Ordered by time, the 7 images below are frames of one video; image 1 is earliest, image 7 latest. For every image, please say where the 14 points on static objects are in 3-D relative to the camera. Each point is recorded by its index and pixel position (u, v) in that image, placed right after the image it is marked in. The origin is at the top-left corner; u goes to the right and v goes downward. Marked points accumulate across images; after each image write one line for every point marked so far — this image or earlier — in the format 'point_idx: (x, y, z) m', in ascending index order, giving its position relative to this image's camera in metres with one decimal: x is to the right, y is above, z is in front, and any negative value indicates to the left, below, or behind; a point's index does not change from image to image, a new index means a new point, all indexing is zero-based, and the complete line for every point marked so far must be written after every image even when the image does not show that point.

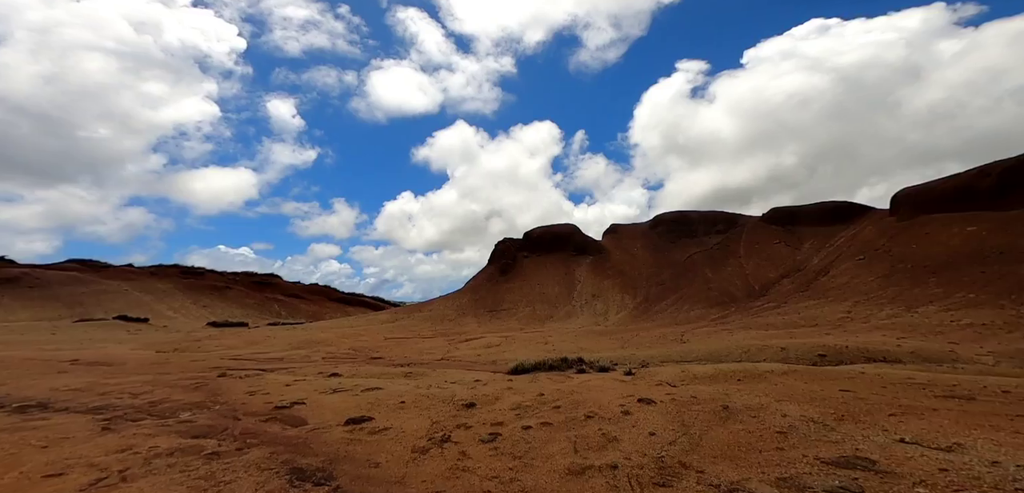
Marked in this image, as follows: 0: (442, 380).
0: (-1.4, -2.7, +9.8) m
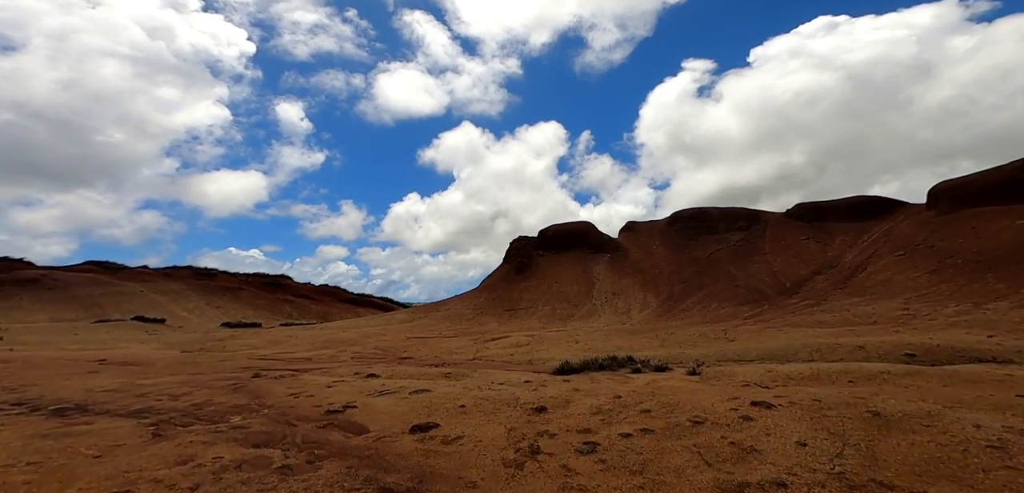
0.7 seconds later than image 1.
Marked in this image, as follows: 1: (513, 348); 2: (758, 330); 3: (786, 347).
0: (-0.4, -2.6, +9.3) m
1: (+0.1, -4.1, +19.3) m
2: (+7.6, -2.6, +14.7) m
3: (+5.7, -2.1, +9.9) m
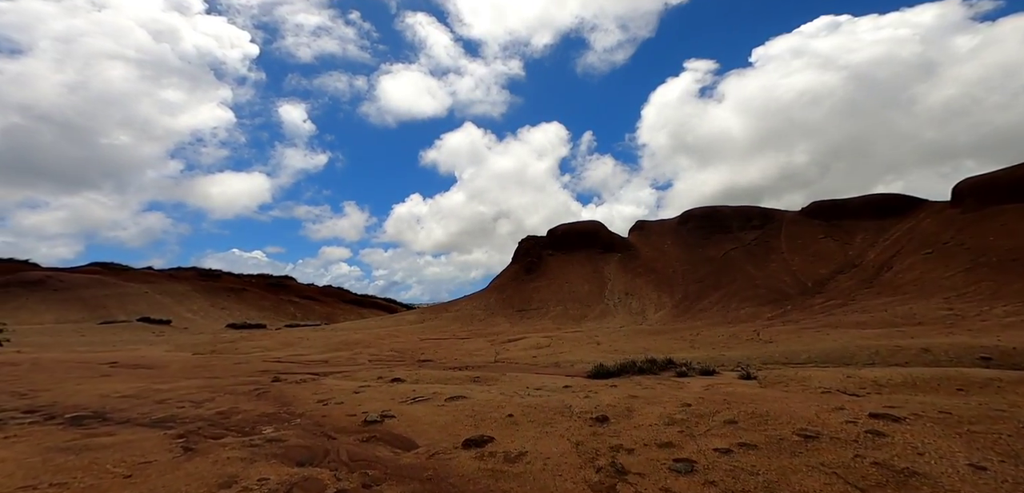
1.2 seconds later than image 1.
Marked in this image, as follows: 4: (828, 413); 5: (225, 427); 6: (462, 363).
0: (+0.3, -2.6, +8.9) m
1: (+0.9, -4.0, +18.8) m
2: (+8.3, -2.5, +14.2) m
3: (+6.4, -2.0, +9.4) m
4: (+2.5, -1.3, +3.9) m
5: (-3.7, -2.3, +6.1) m
6: (-1.7, -3.9, +15.9) m
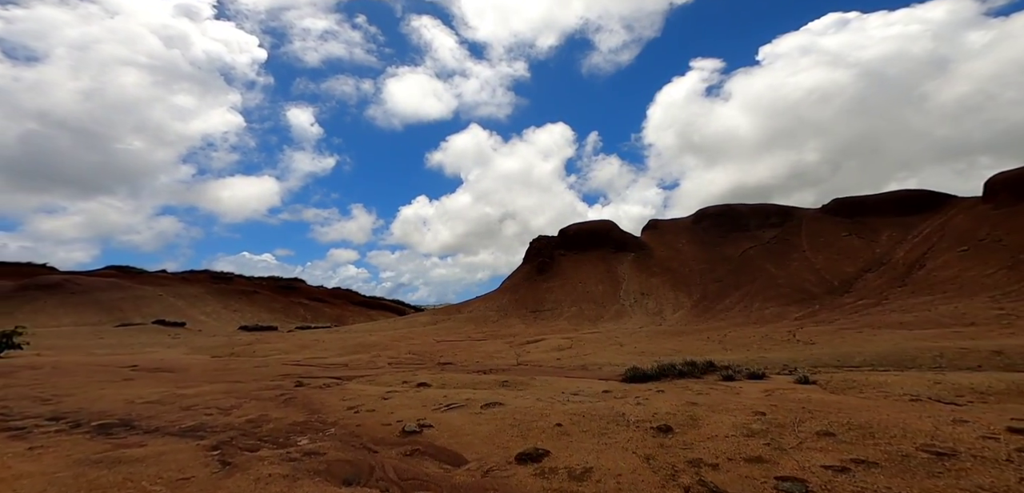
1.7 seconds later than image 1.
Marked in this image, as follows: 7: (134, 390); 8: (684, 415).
0: (+0.9, -2.6, +8.4) m
1: (+1.7, -4.0, +18.4) m
2: (+9.0, -2.4, +13.6) m
3: (+7.0, -1.9, +8.9) m
4: (+3.1, -1.3, +3.4) m
5: (-3.1, -2.3, +5.8) m
6: (-0.9, -3.9, +15.5) m
7: (-7.9, -3.0, +10.1) m
8: (+1.8, -1.8, +5.2) m
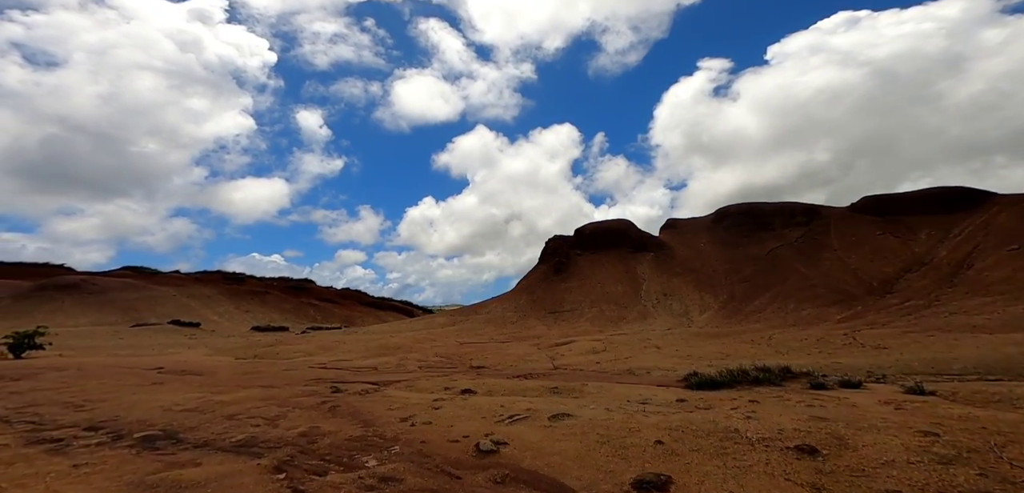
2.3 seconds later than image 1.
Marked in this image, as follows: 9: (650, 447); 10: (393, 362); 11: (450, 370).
0: (+2.0, -2.5, +7.8) m
1: (+2.9, -4.0, +17.7) m
2: (+10.2, -2.4, +12.8) m
3: (+8.1, -1.9, +8.1) m
4: (+4.0, -1.2, +2.7) m
5: (-2.1, -2.2, +5.2) m
6: (+0.3, -3.8, +14.9) m
7: (-6.8, -3.0, +9.6) m
8: (+2.8, -1.8, +4.5) m
9: (+1.4, -2.1, +4.9) m
10: (-4.5, -4.3, +18.1) m
11: (-2.0, -4.0, +15.4) m
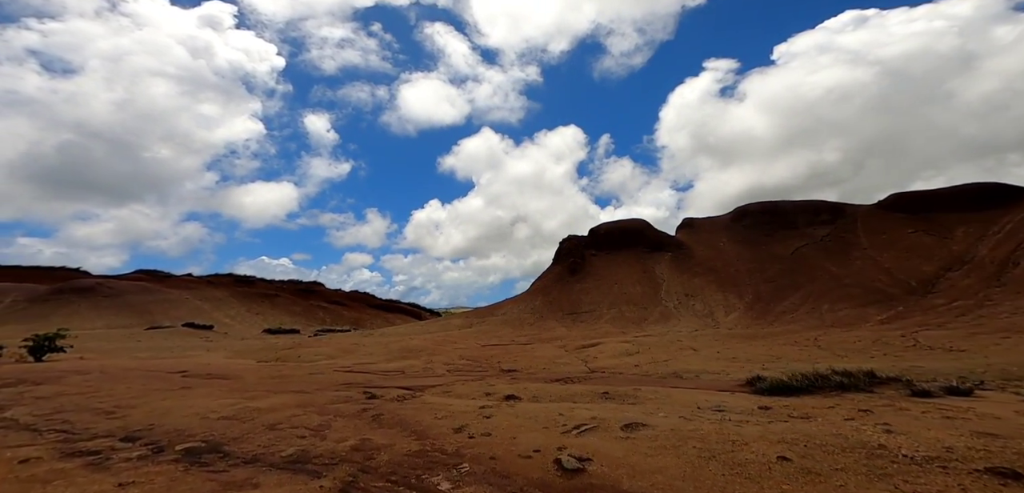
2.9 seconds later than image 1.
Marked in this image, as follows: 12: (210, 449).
0: (+2.9, -2.4, +7.1) m
1: (+4.0, -3.9, +17.0) m
2: (+11.2, -2.2, +11.9) m
3: (+9.0, -1.7, +7.3) m
4: (+4.8, -1.1, +2.0) m
5: (-1.2, -2.2, +4.6) m
6: (+1.3, -3.8, +14.2) m
7: (-5.9, -2.9, +9.0) m
8: (+3.7, -1.6, +3.8) m
9: (+2.3, -2.0, +4.2) m
10: (-3.4, -4.3, +17.5) m
11: (-0.9, -3.9, +14.8) m
12: (-3.5, -2.3, +5.5) m
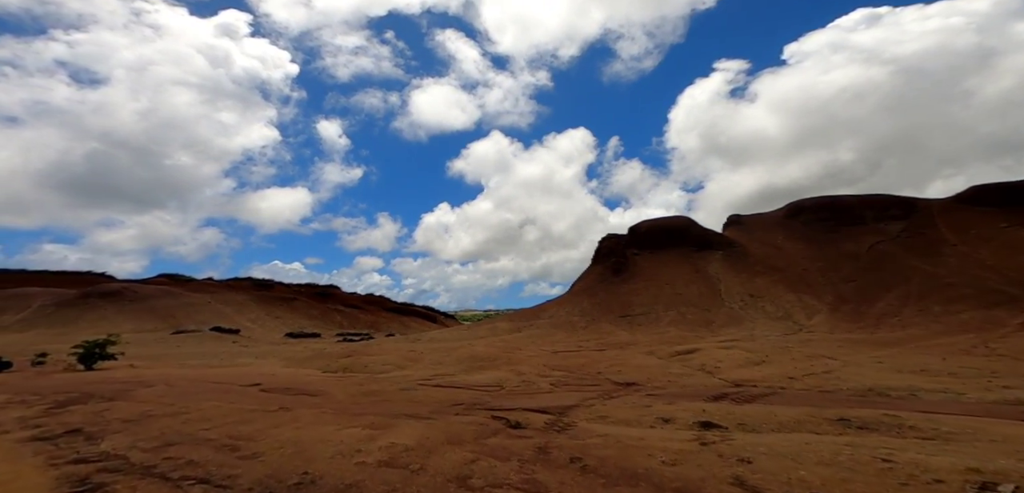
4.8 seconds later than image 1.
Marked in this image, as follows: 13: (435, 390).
0: (+6.0, -2.1, +4.6) m
1: (+7.5, -3.7, +14.5) m
2: (+14.4, -1.9, +9.2) m
3: (+12.1, -1.4, +4.7) m
4: (+7.8, -0.8, -0.5) m
5: (+1.8, -1.9, +2.3) m
6: (+4.7, -3.5, +11.8) m
7: (-2.7, -2.7, +6.9) m
8: (+6.7, -1.3, +1.3) m
9: (+5.3, -1.6, +1.8) m
10: (+0.1, -4.1, +15.3) m
11: (+2.4, -3.7, +12.5) m
12: (-0.4, -2.1, +3.3) m
13: (-2.0, -3.8, +13.2) m
